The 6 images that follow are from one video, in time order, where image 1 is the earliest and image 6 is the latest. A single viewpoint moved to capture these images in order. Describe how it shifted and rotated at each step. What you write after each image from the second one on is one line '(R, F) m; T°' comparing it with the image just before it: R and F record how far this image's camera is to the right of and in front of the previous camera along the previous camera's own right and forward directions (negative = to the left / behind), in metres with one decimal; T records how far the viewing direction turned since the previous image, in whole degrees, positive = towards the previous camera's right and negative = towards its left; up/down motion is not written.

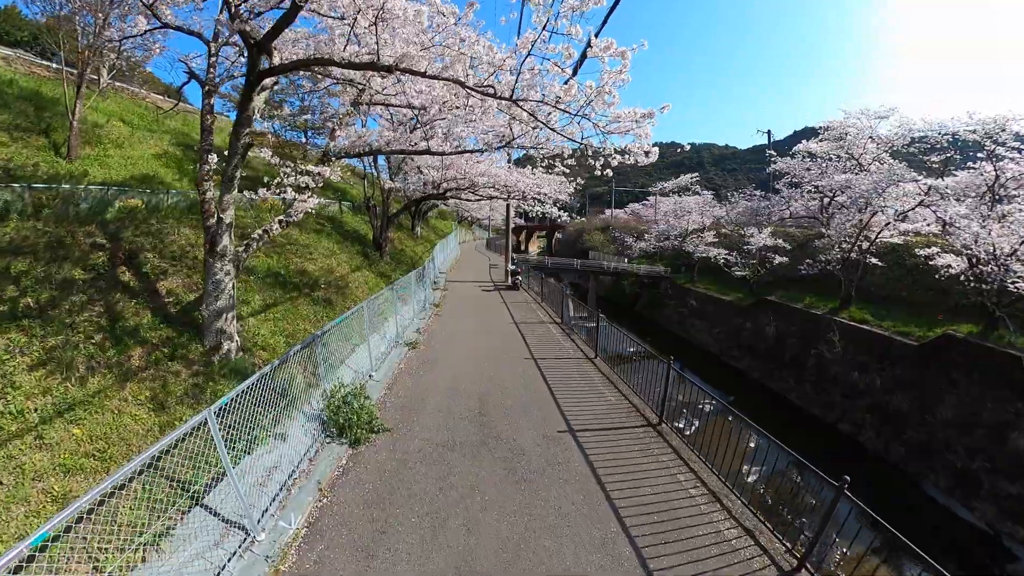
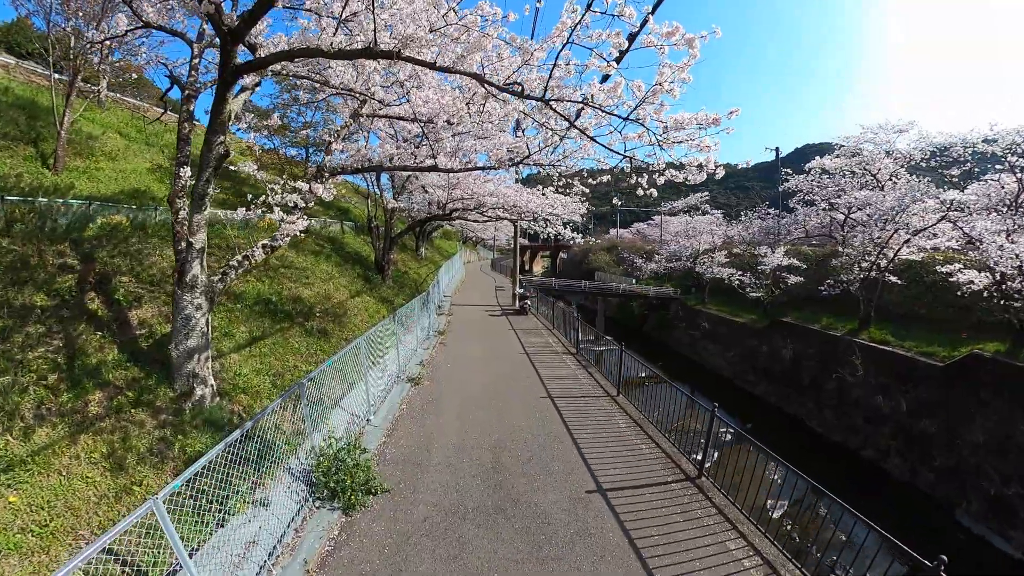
(-0.1, +0.7) m; 0°
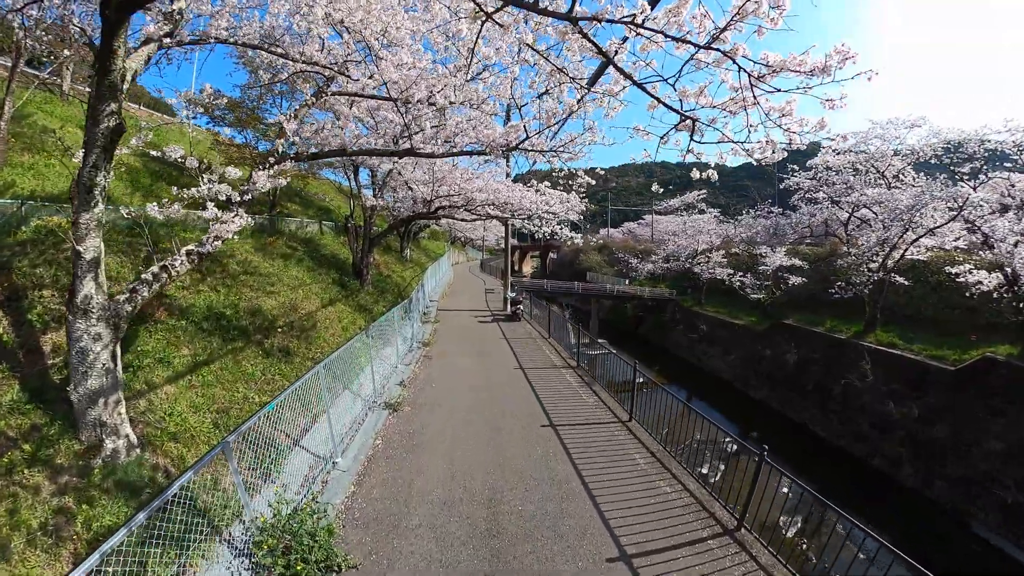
(-0.1, +0.9) m; +1°
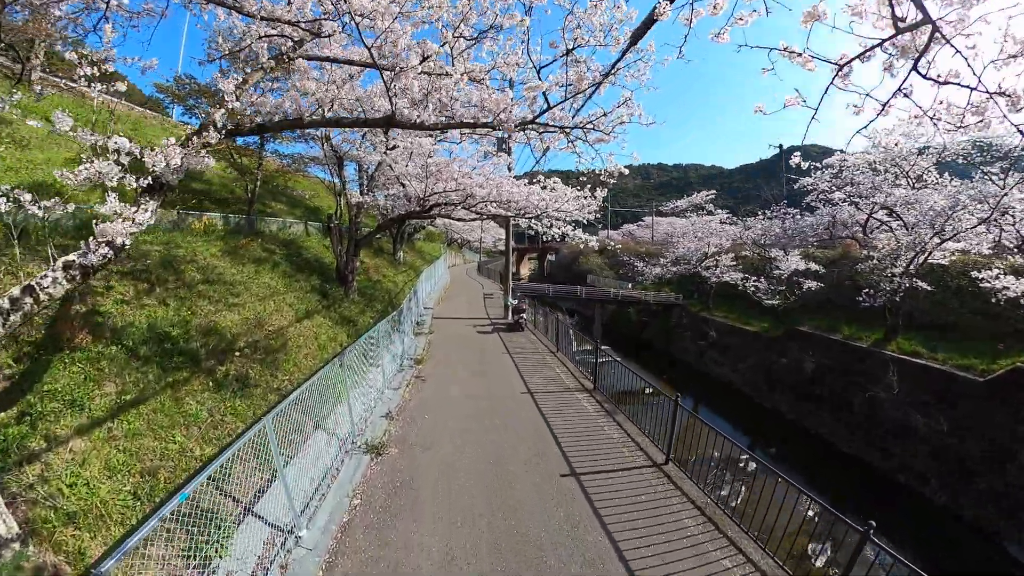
(-0.1, +1.0) m; 0°
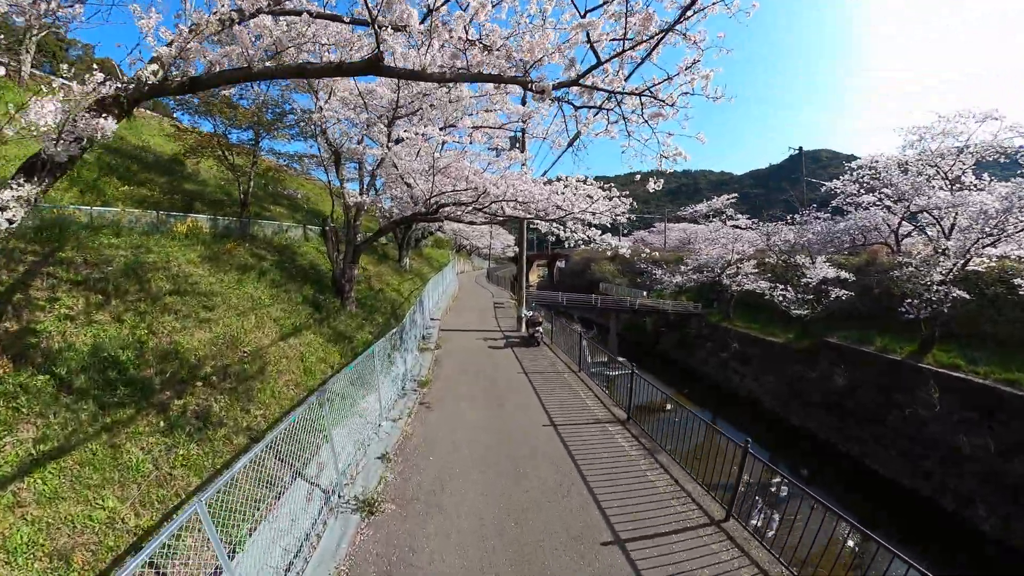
(-0.1, +0.9) m; -1°
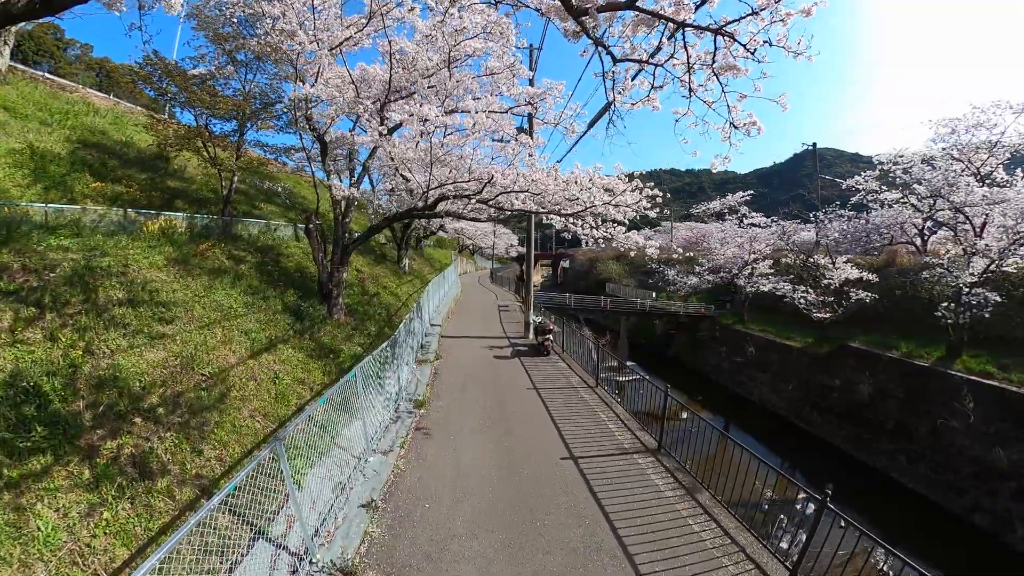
(-0.1, +0.8) m; 0°
